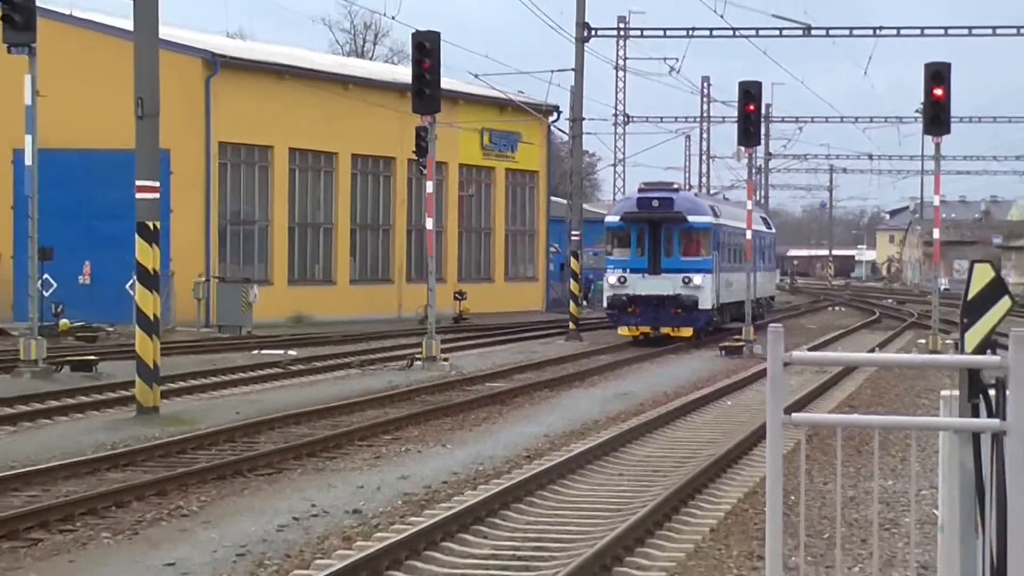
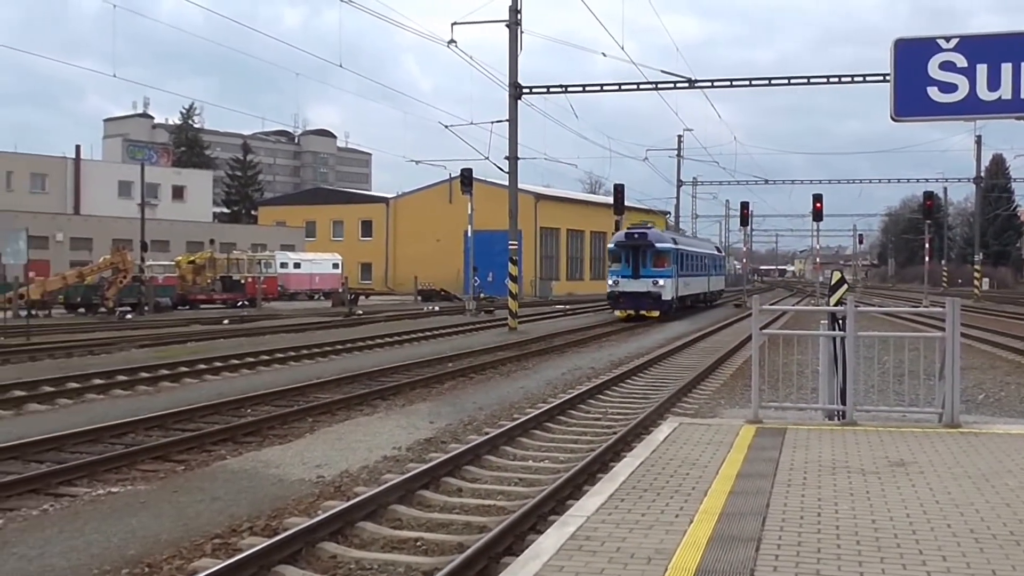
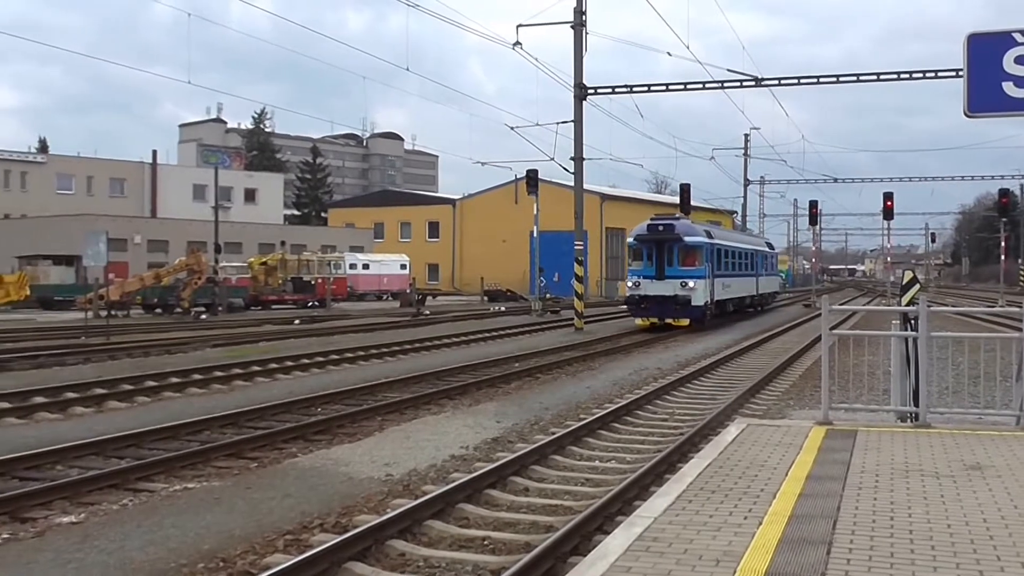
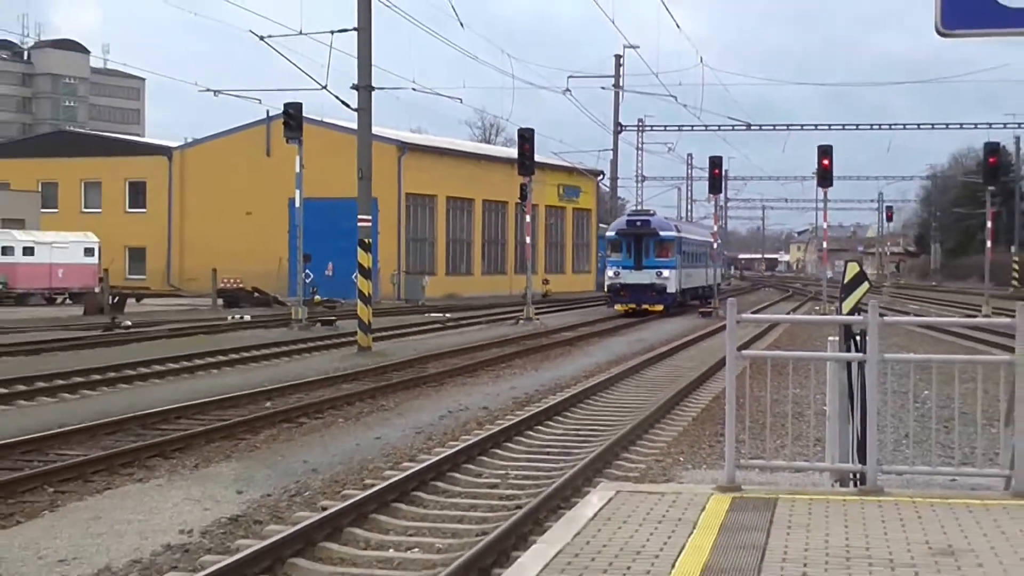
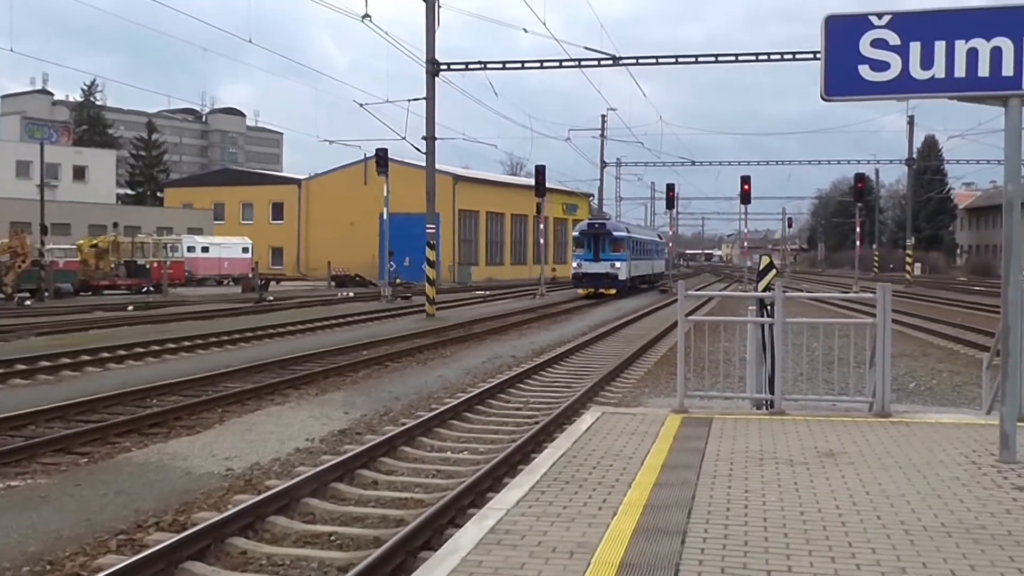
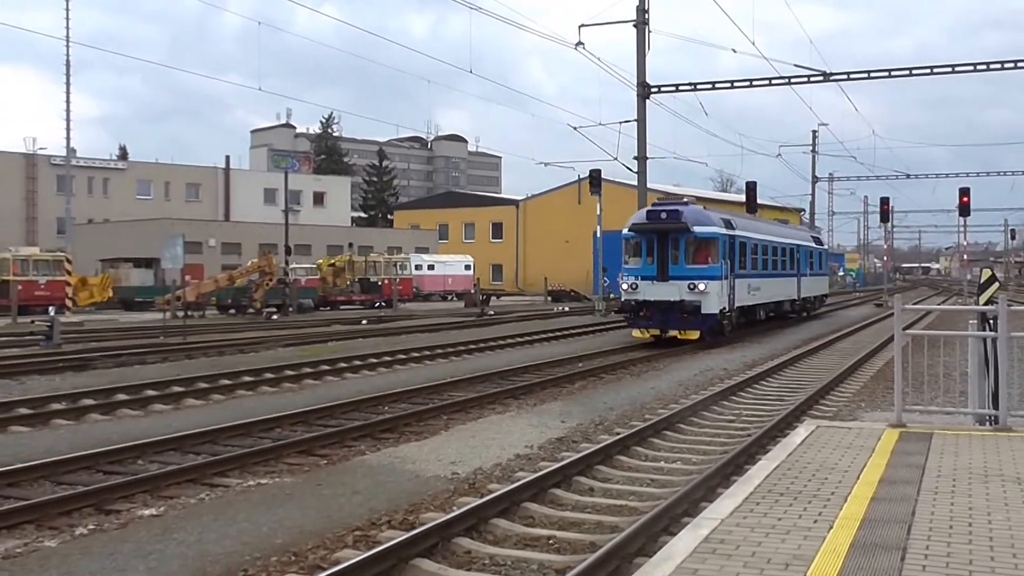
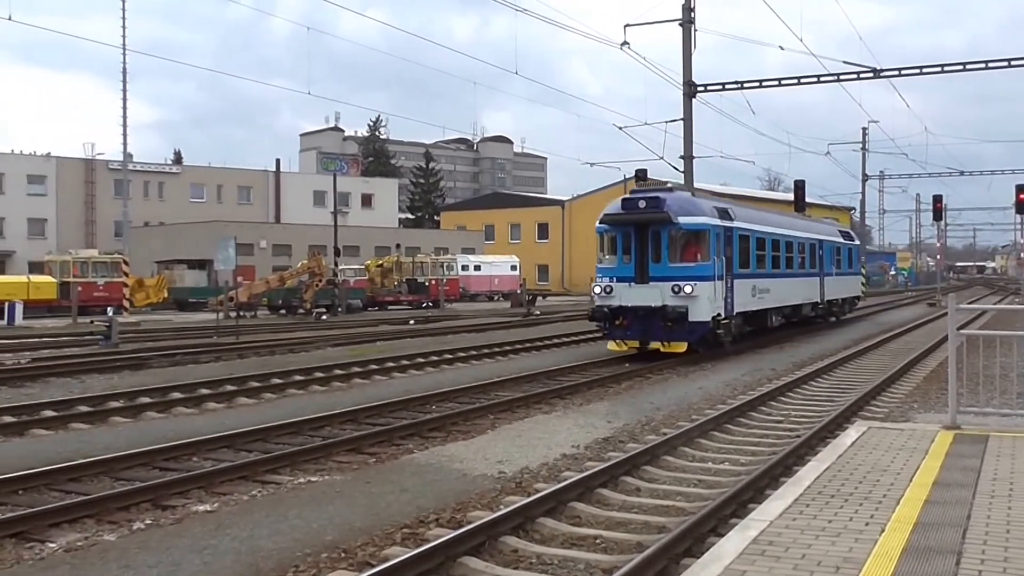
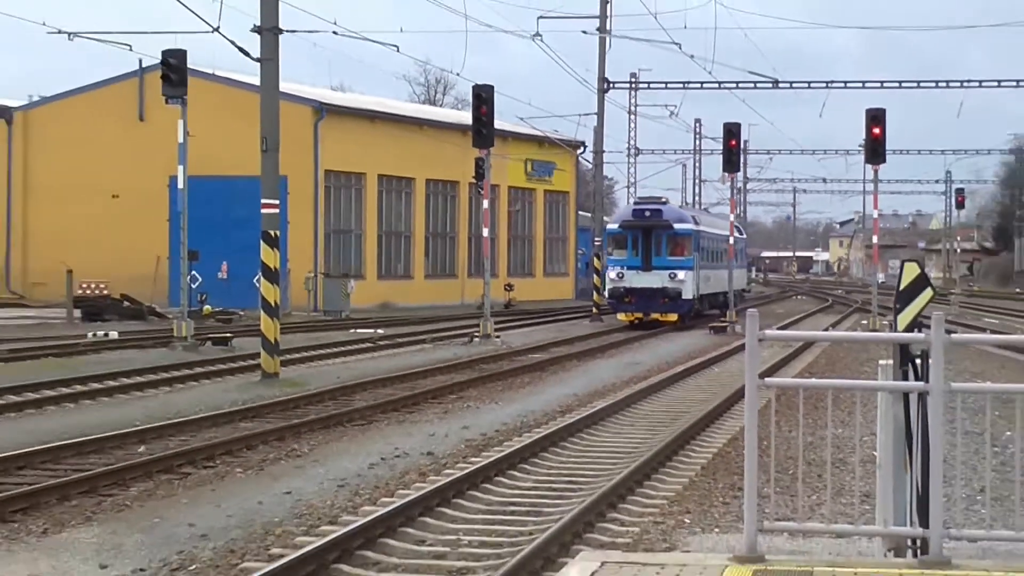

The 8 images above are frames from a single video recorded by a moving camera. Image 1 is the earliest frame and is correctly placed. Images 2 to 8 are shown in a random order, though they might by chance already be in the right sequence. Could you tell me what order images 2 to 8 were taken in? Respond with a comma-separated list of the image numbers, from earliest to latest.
8, 4, 5, 2, 3, 6, 7
